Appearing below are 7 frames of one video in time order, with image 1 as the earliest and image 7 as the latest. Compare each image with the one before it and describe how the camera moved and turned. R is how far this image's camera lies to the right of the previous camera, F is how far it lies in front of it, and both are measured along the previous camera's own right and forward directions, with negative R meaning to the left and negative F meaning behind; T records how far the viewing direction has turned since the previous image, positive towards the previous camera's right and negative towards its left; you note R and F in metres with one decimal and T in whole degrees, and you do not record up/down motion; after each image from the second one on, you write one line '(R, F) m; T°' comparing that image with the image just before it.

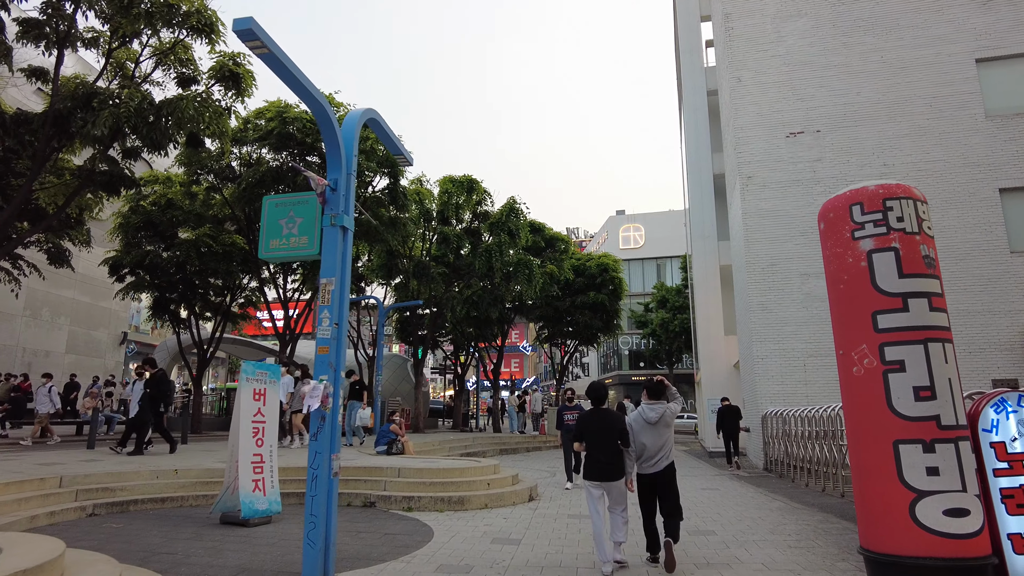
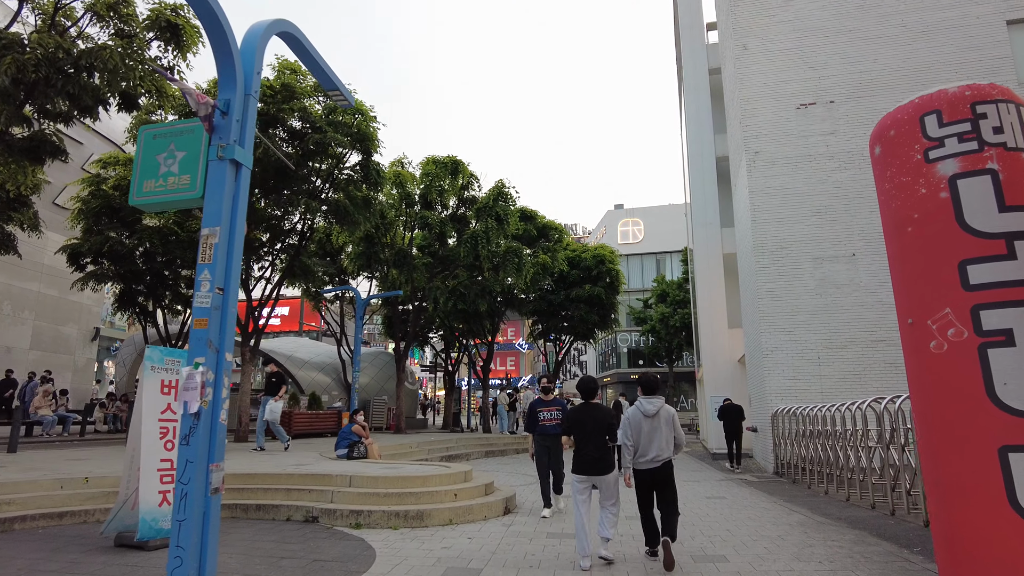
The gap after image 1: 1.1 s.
(+0.4, +1.5) m; 0°
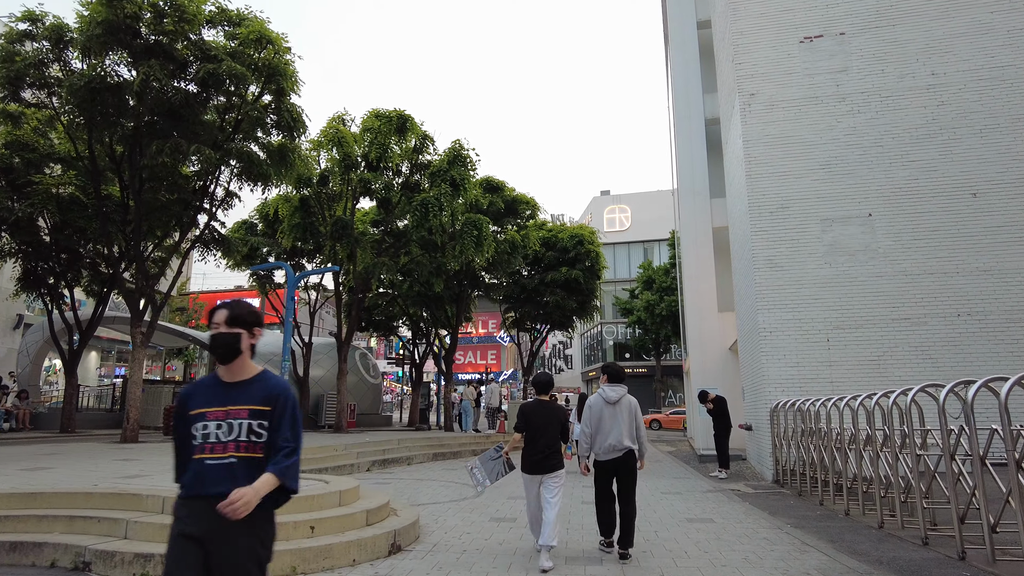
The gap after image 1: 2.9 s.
(+0.9, +2.7) m; +1°
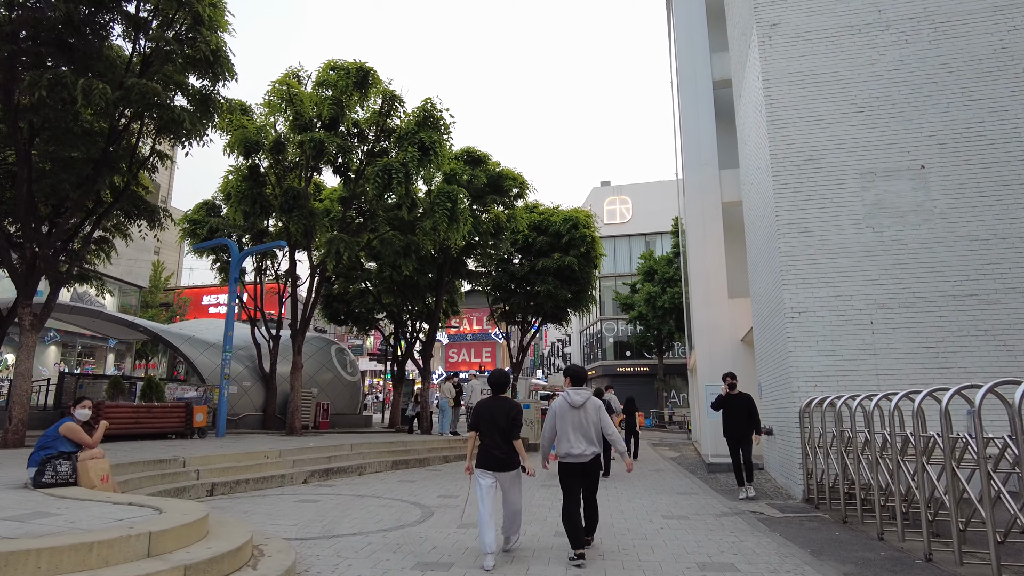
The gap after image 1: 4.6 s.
(+0.6, +2.4) m; 0°
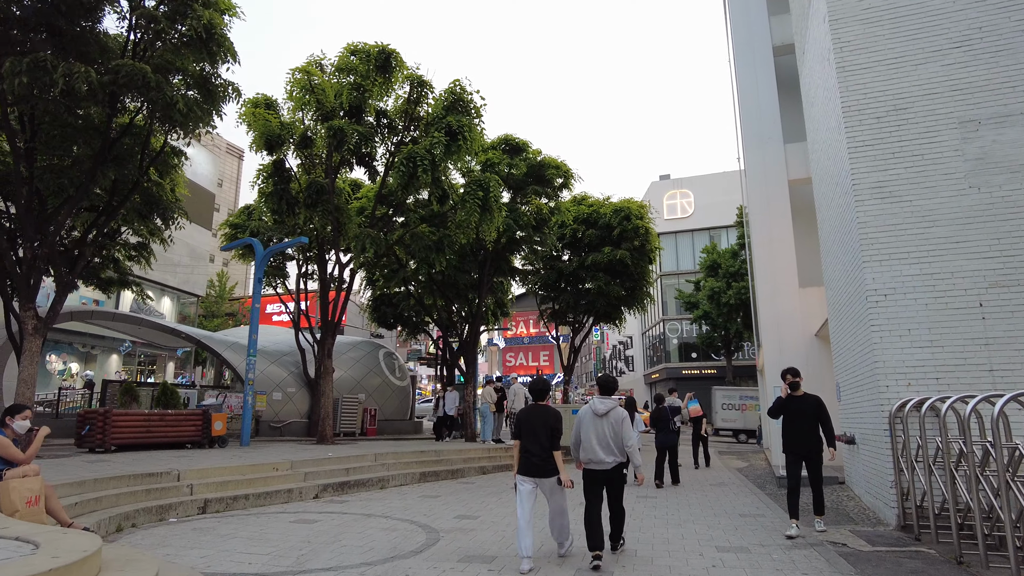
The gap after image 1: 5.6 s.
(+0.6, +1.4) m; -6°
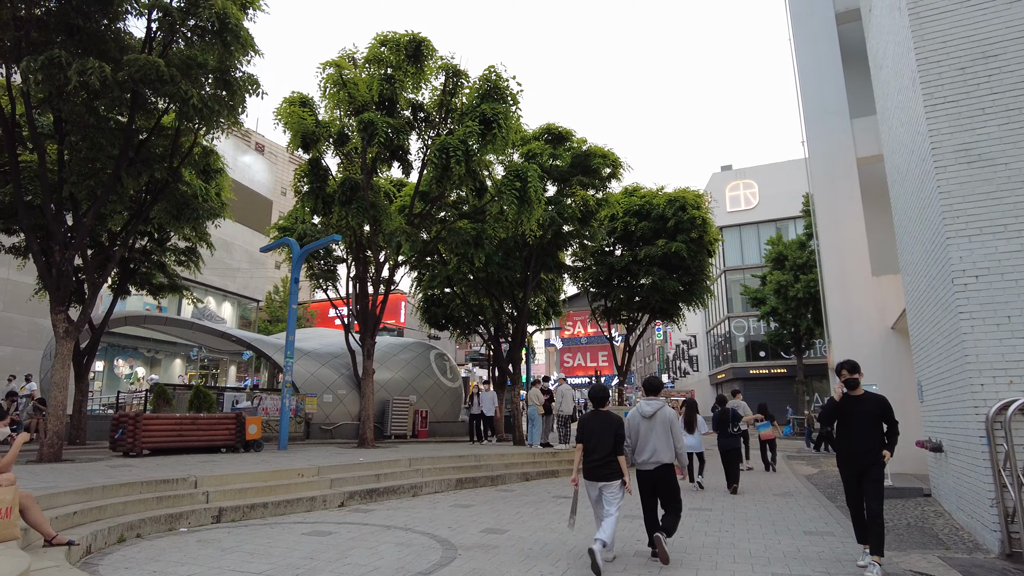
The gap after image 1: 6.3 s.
(+0.4, +0.8) m; -6°
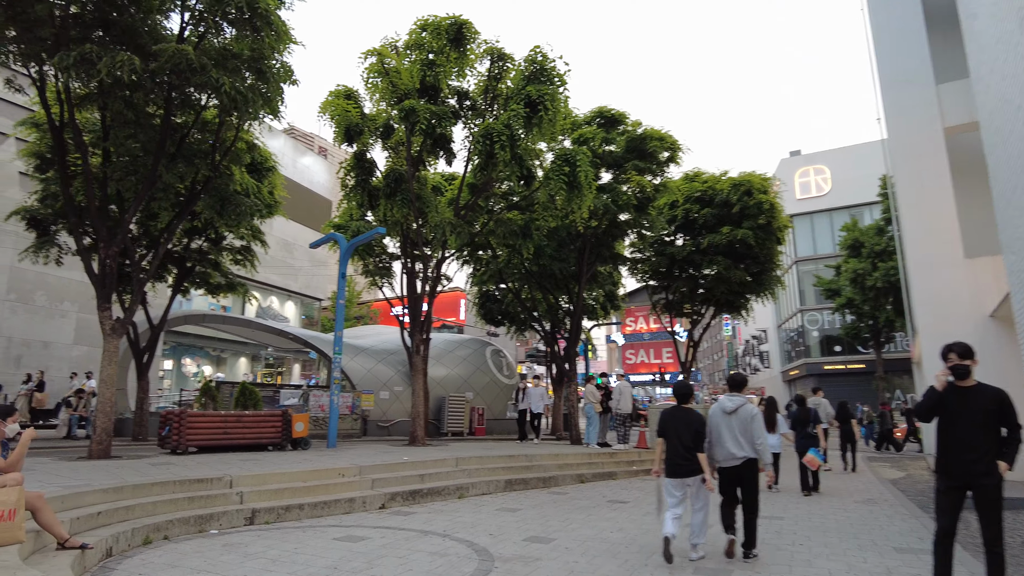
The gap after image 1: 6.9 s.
(+0.2, +0.7) m; -6°
